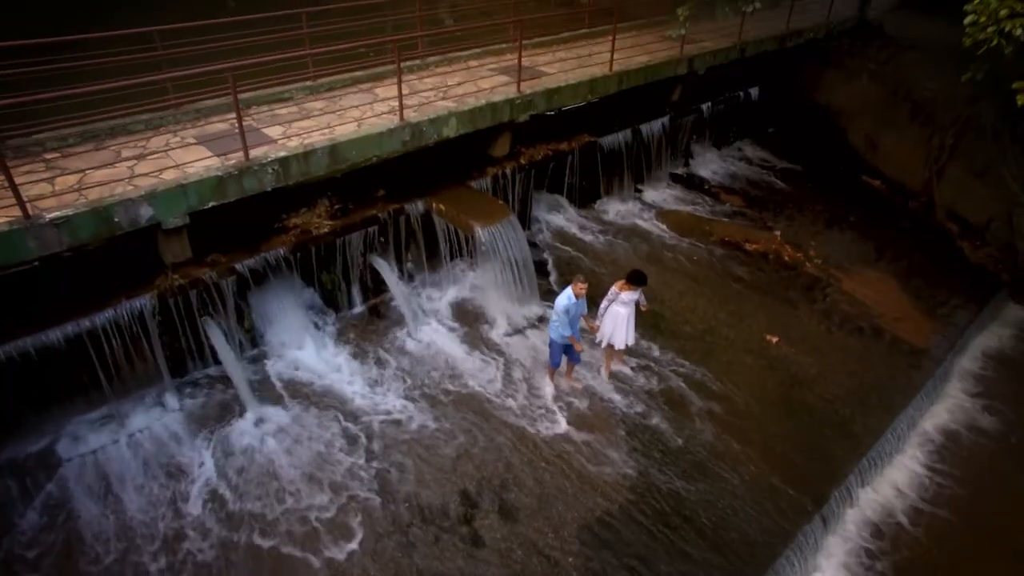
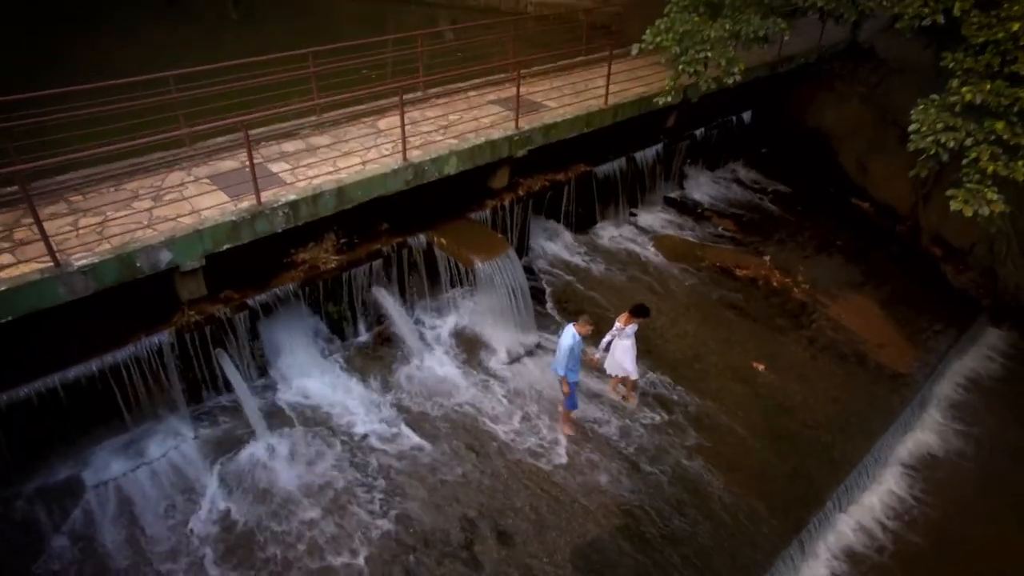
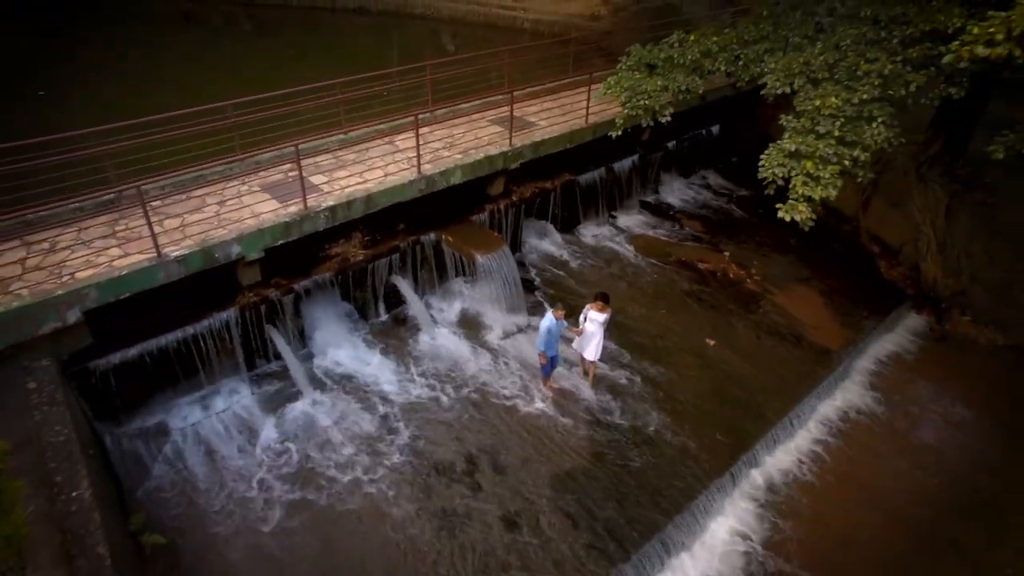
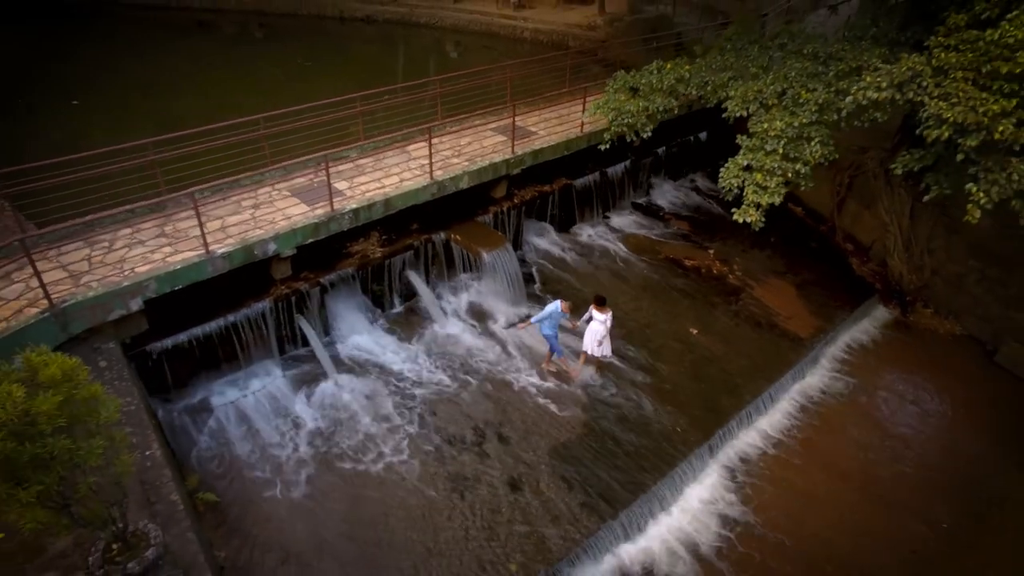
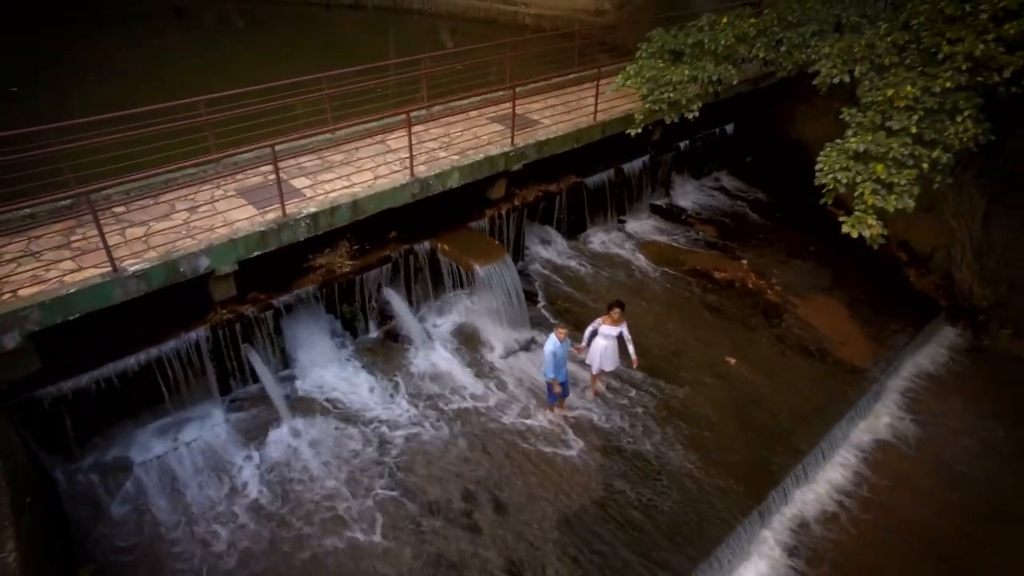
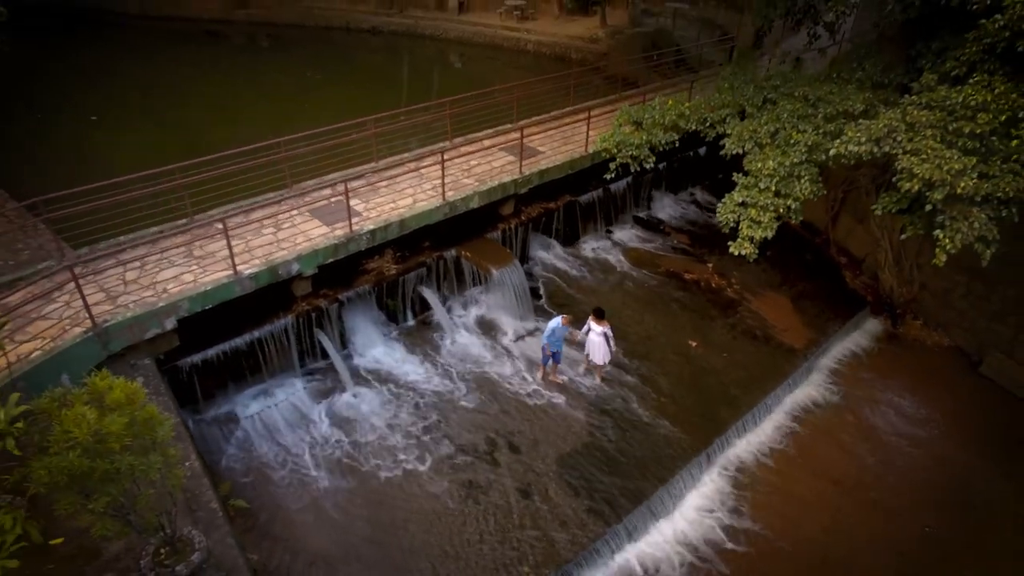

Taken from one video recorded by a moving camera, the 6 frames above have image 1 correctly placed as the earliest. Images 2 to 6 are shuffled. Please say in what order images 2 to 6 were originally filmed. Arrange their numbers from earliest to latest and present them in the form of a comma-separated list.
2, 5, 3, 4, 6
